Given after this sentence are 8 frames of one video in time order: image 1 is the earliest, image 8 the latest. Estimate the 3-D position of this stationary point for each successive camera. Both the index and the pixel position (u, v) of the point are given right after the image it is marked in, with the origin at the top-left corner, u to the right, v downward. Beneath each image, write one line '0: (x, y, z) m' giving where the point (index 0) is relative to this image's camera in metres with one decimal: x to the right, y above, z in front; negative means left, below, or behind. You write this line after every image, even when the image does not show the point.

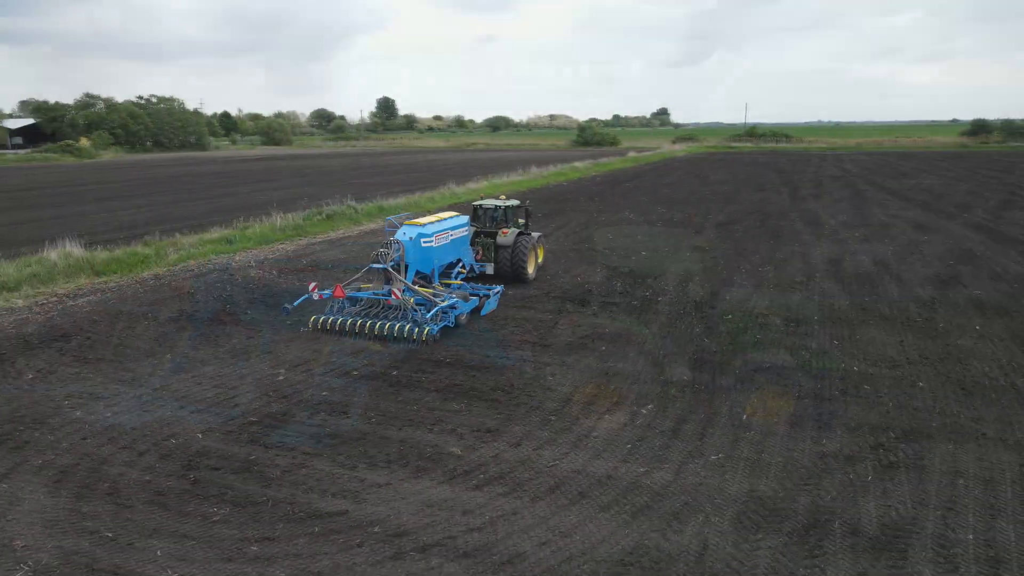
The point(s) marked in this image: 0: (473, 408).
0: (-0.4, -1.3, +7.9) m
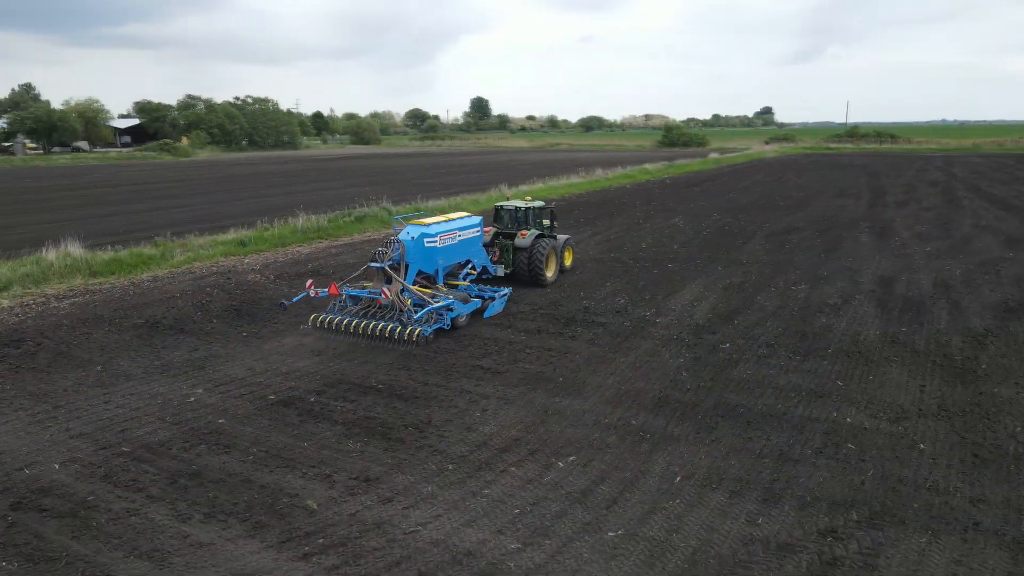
0: (-1.4, -1.5, +7.0) m
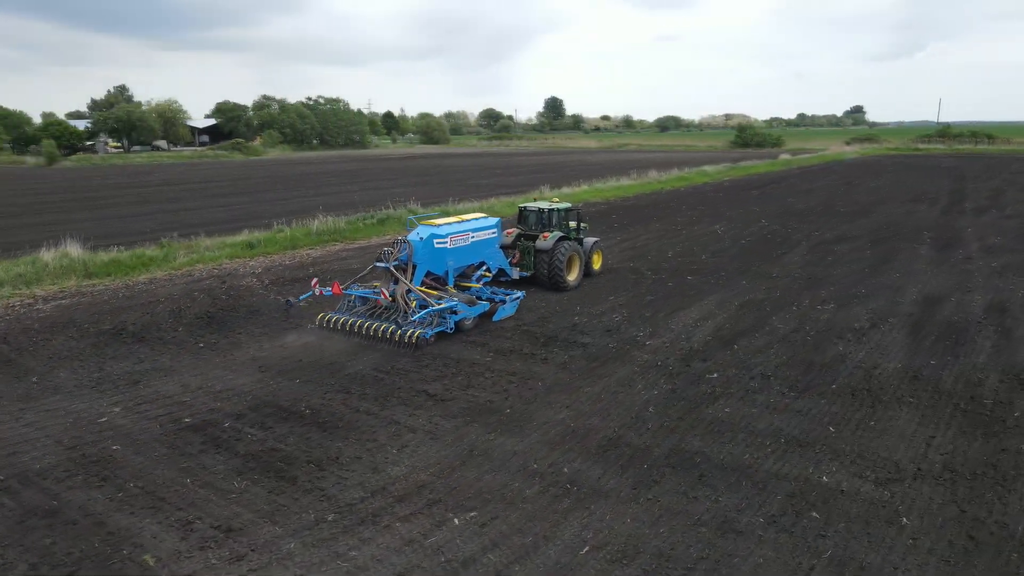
0: (-2.2, -1.7, +6.2) m
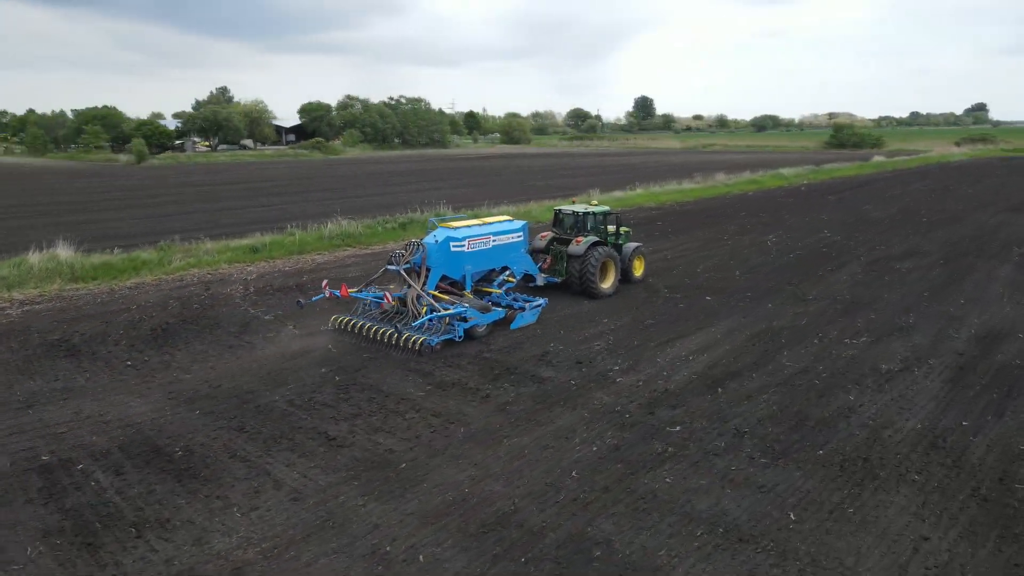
0: (-3.4, -1.9, +5.2) m
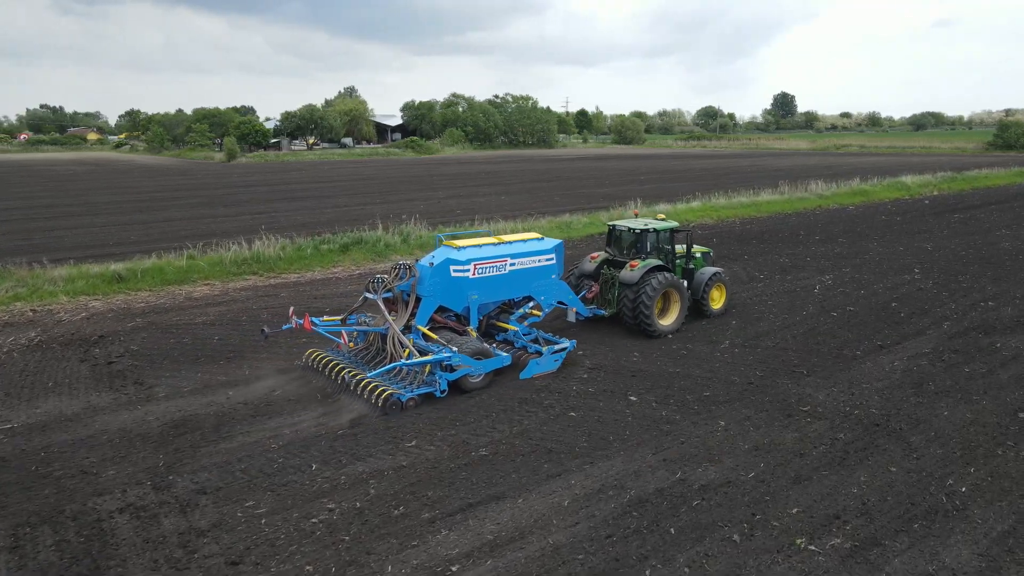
0: (-6.9, -2.7, +1.6) m
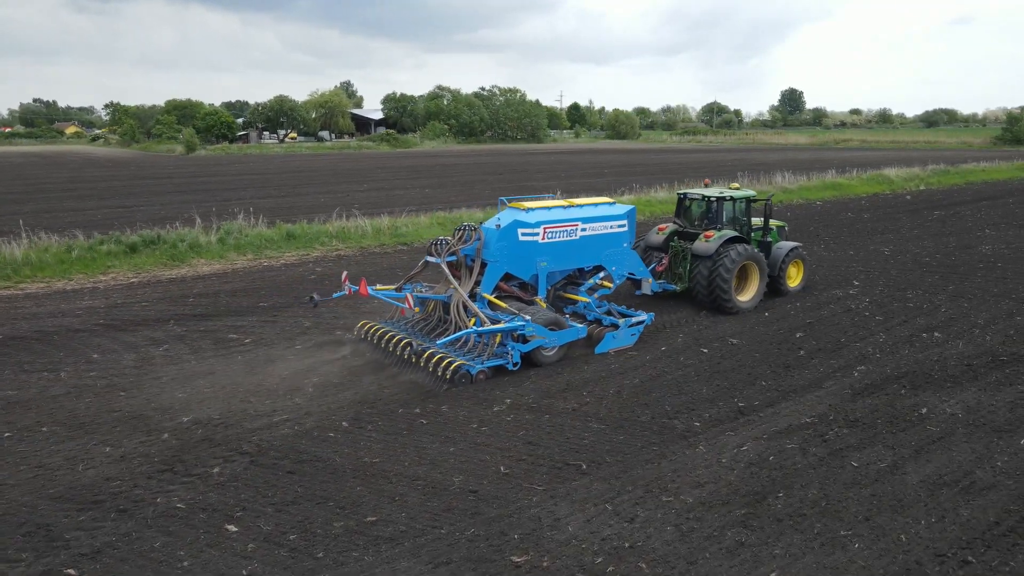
0: (-10.2, -3.0, -1.9) m
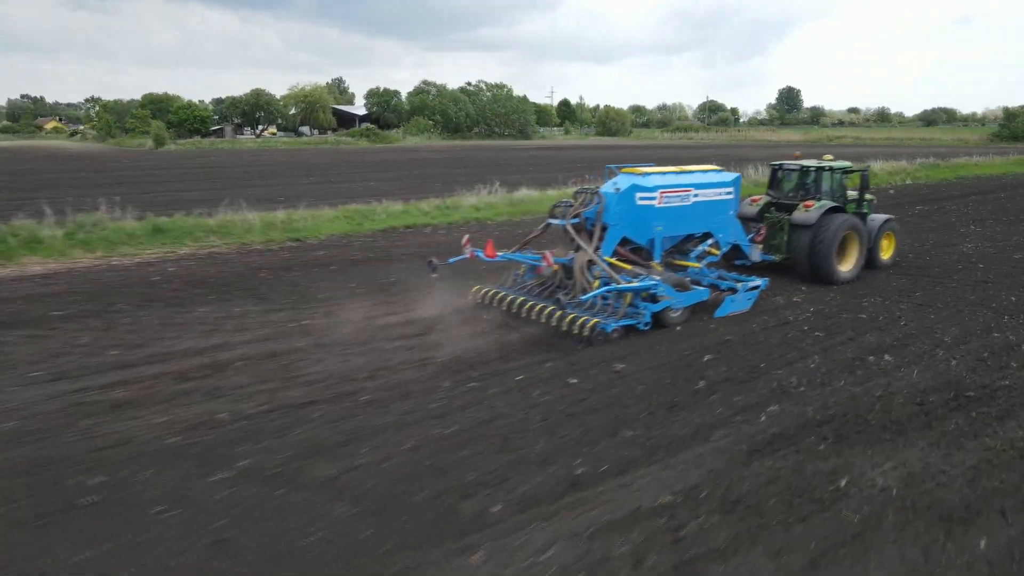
0: (-11.9, -3.0, -4.0) m
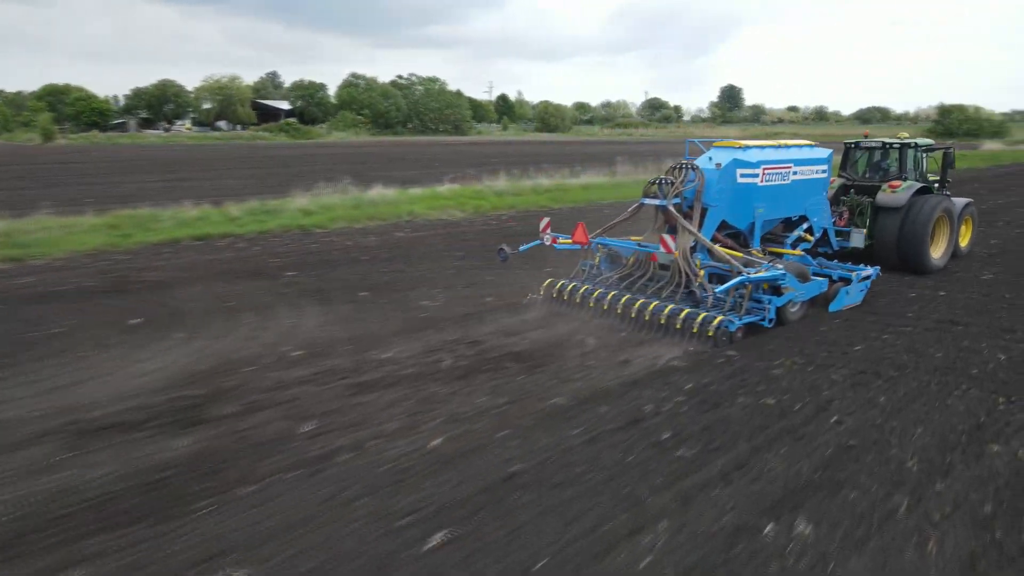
0: (-13.2, -3.7, -8.3) m
